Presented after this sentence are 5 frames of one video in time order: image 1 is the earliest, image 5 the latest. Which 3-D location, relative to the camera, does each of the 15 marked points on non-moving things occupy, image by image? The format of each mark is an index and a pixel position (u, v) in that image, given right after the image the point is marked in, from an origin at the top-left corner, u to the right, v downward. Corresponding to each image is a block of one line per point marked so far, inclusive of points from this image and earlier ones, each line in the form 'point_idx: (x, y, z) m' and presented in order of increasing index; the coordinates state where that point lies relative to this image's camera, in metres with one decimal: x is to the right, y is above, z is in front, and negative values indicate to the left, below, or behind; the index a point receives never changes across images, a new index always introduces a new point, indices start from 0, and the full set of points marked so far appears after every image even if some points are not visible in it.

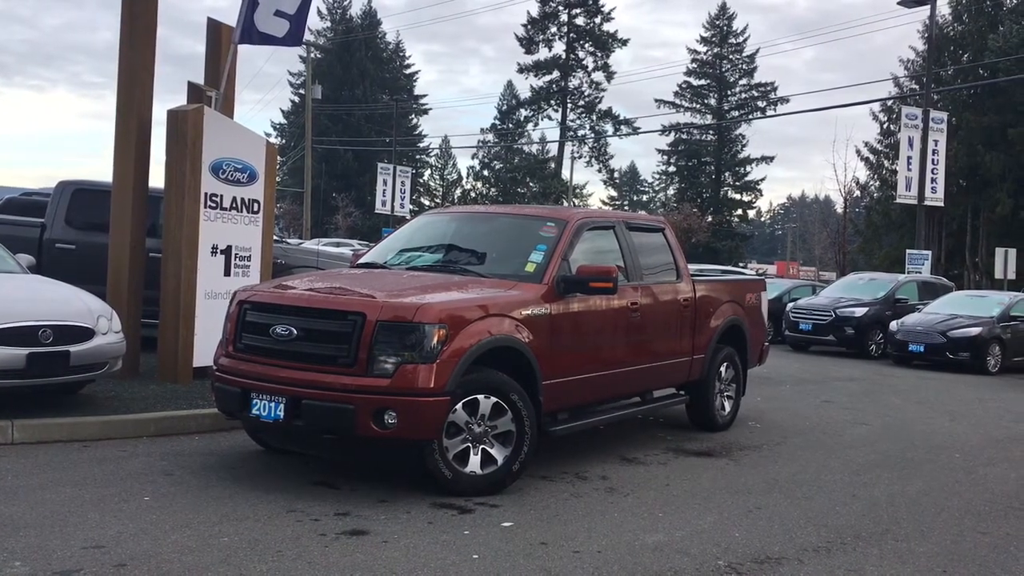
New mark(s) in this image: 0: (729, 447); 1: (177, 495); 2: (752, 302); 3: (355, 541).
0: (+1.9, -1.4, +9.0) m
1: (-2.1, -1.3, +6.1) m
2: (+2.4, -0.1, +10.3) m
3: (-0.8, -1.4, +5.4) m
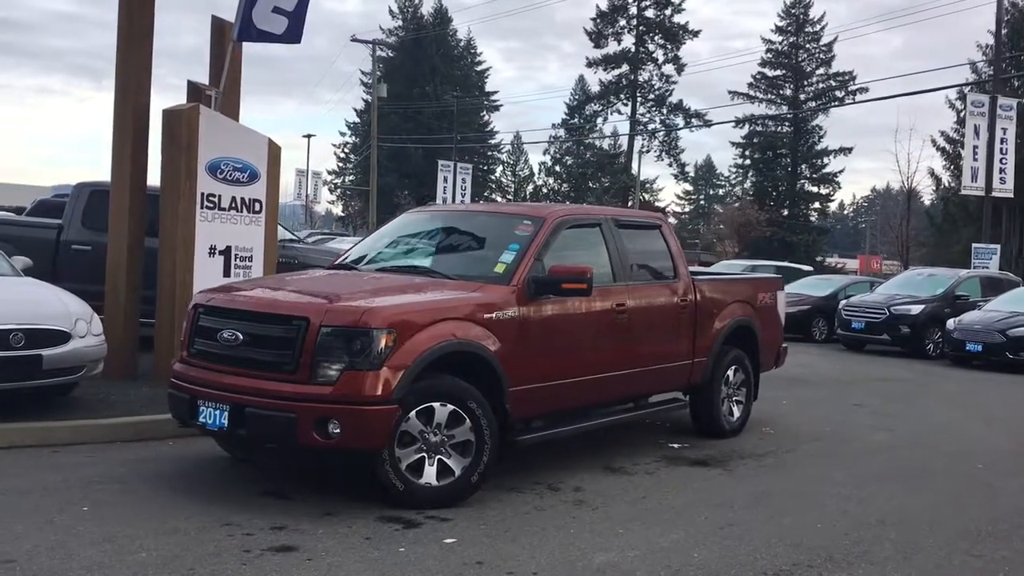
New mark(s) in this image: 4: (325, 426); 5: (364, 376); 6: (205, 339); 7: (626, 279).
0: (+1.8, -1.4, +8.5) m
1: (-2.3, -1.3, +6.0) m
2: (+2.5, -0.1, +9.7) m
3: (-1.2, -1.4, +5.1) m
4: (-1.1, -0.8, +5.9) m
5: (-0.9, -0.5, +5.9) m
6: (-2.0, -0.3, +6.4) m
7: (+0.9, +0.1, +7.9) m
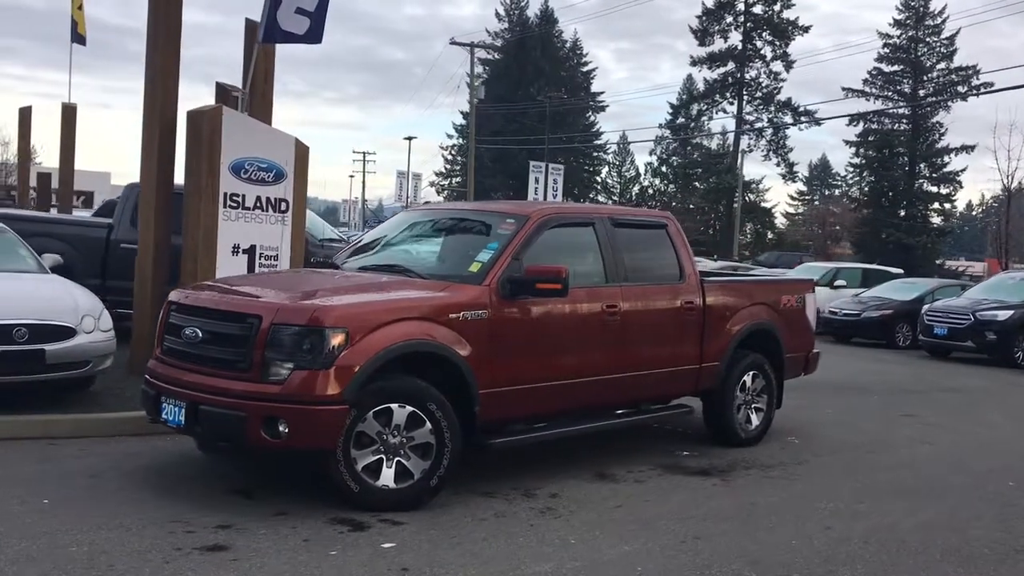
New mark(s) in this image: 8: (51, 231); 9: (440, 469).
0: (+1.8, -1.4, +8.1) m
1: (-2.6, -1.3, +6.1) m
2: (+2.6, -0.2, +9.3) m
3: (-1.6, -1.4, +5.1) m
4: (-1.4, -0.8, +5.8) m
5: (-1.1, -0.5, +5.8) m
6: (-2.2, -0.3, +6.4) m
7: (+0.8, +0.1, +7.7) m
8: (-5.6, +0.7, +12.0) m
9: (-0.4, -1.1, +6.3) m
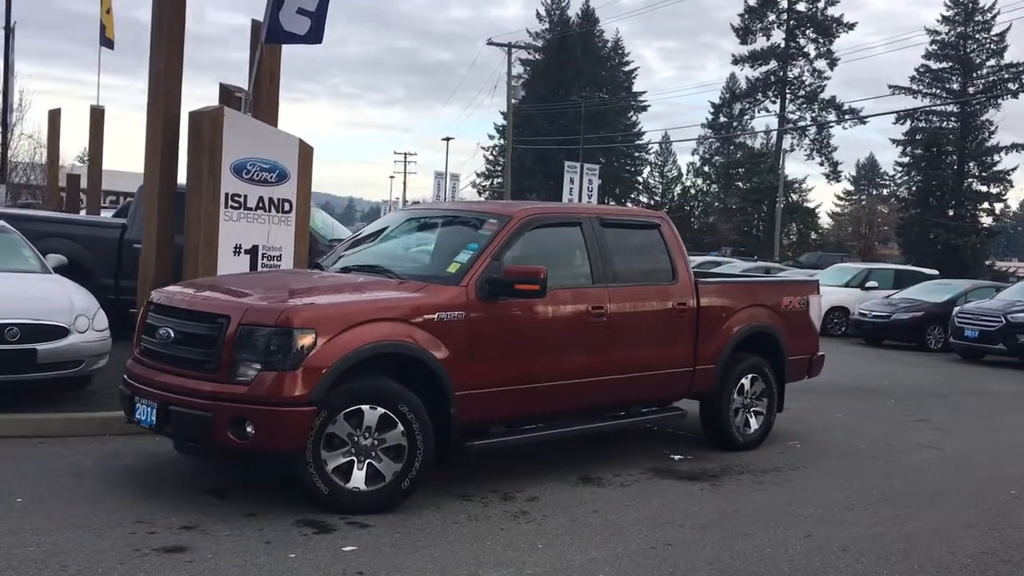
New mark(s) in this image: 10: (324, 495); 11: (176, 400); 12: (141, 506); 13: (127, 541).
0: (+1.7, -1.4, +7.9) m
1: (-2.8, -1.3, +6.1) m
2: (+2.5, -0.2, +9.1) m
3: (-1.8, -1.4, +5.1) m
4: (-1.6, -0.8, +5.8) m
5: (-1.3, -0.5, +5.8) m
6: (-2.3, -0.3, +6.5) m
7: (+0.7, +0.1, +7.5) m
8: (-5.5, +0.7, +12.2) m
9: (-0.6, -1.1, +6.2) m
10: (-1.1, -1.2, +6.0) m
11: (-2.0, -0.7, +6.0) m
12: (-2.2, -1.3, +6.0) m
13: (-2.0, -1.3, +5.3) m
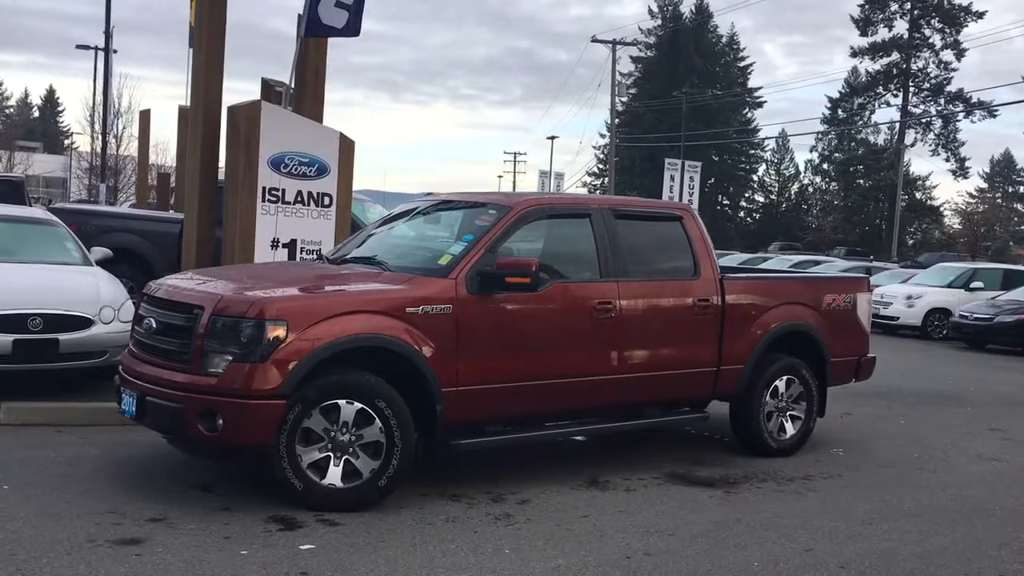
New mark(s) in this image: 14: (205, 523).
0: (+1.8, -1.4, +7.5) m
1: (-2.9, -1.2, +6.2) m
2: (+2.8, -0.1, +8.5) m
3: (-2.0, -1.3, +5.0) m
4: (-1.7, -0.7, +5.7) m
5: (-1.5, -0.5, +5.7) m
6: (-2.4, -0.3, +6.5) m
7: (+0.8, +0.1, +7.2) m
8: (-4.8, +0.8, +12.5) m
9: (-0.7, -1.1, +6.0) m
10: (-1.3, -1.2, +5.9) m
11: (-2.1, -0.6, +5.9) m
12: (-2.3, -1.2, +6.0) m
13: (-2.2, -1.3, +5.3) m
14: (-1.7, -1.3, +5.6) m
